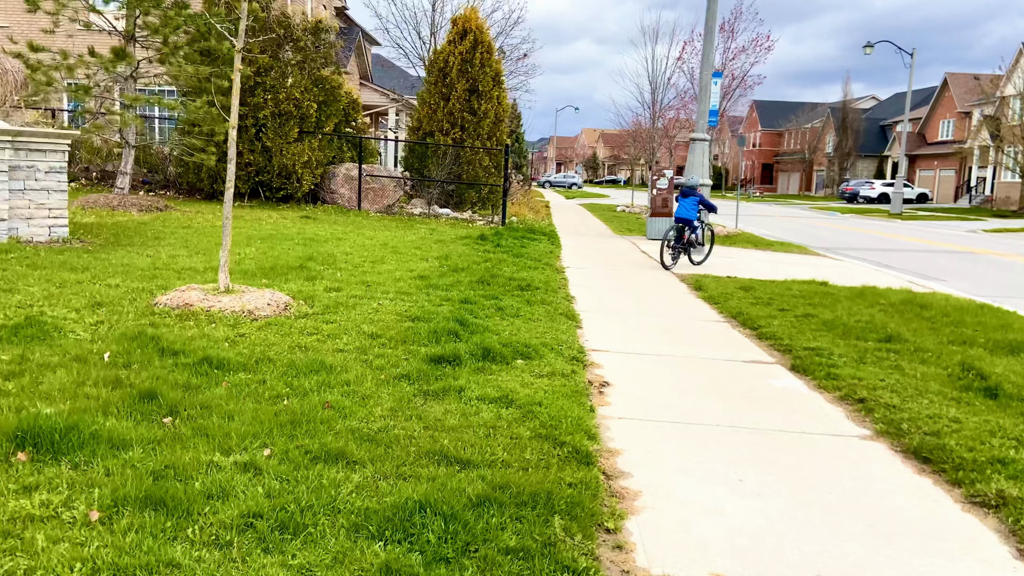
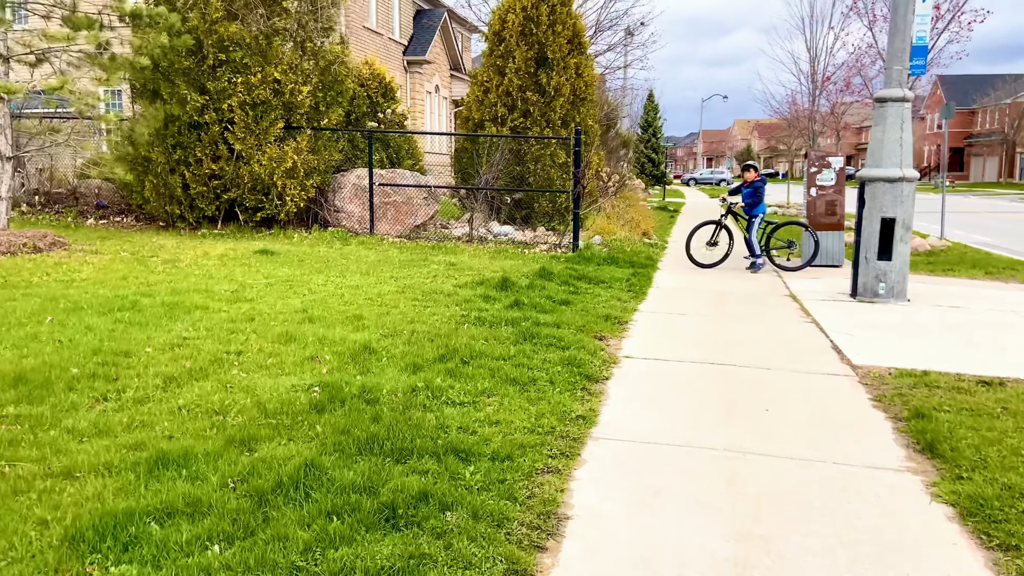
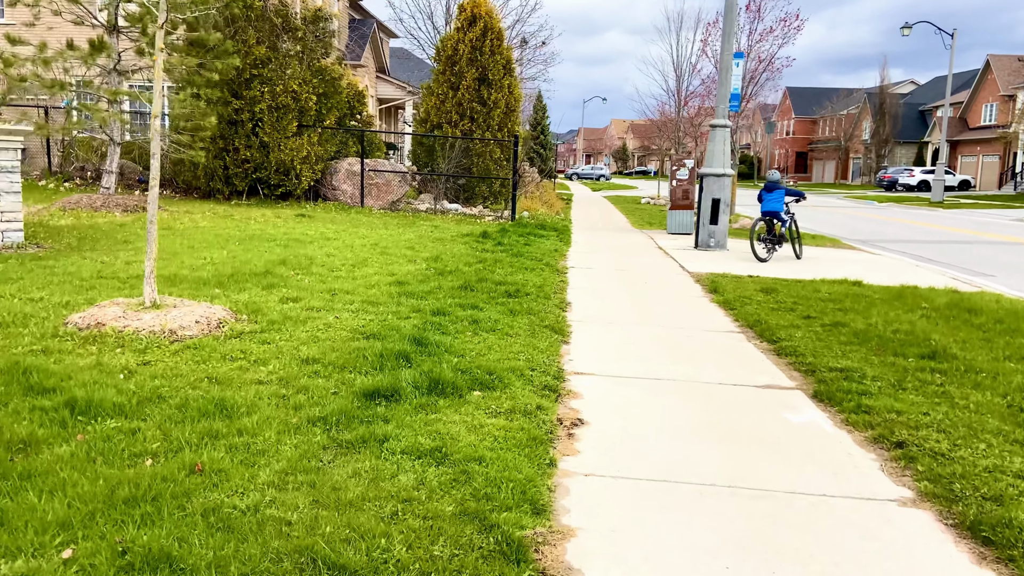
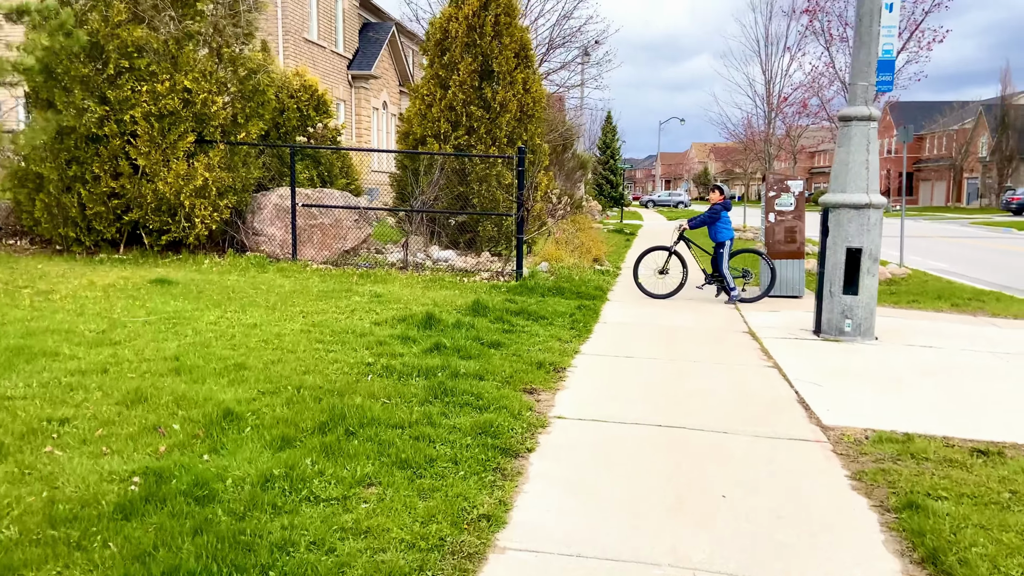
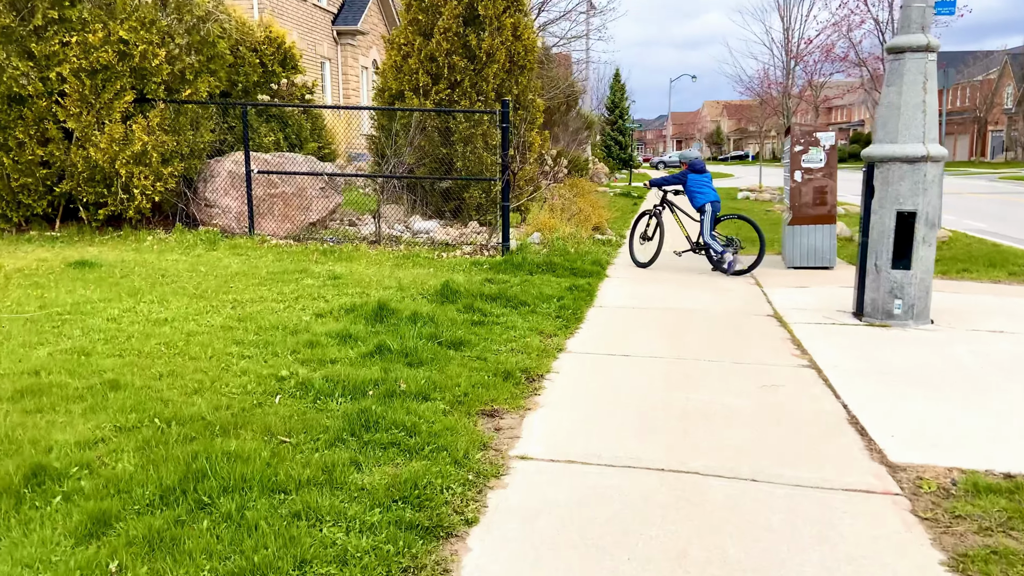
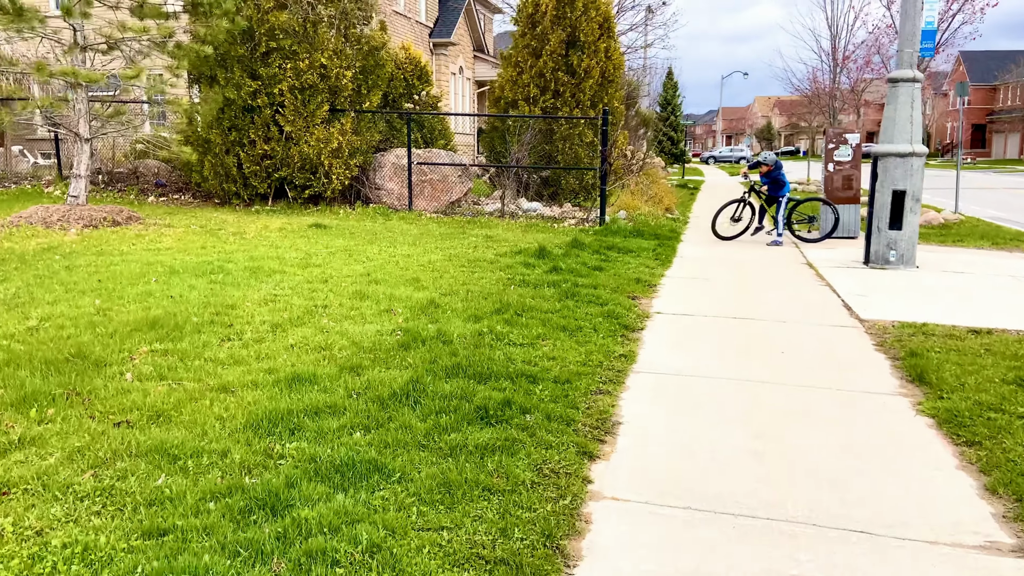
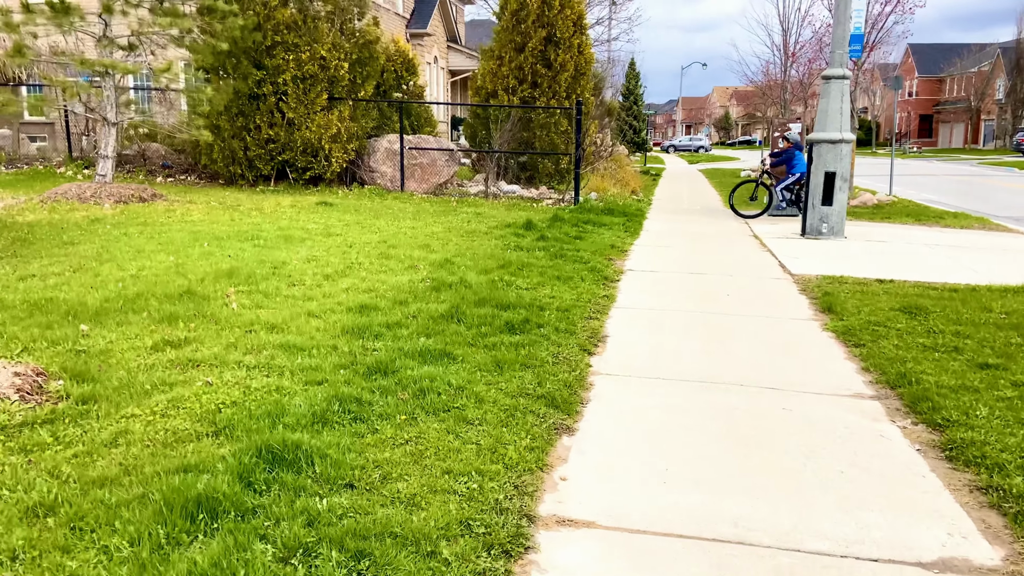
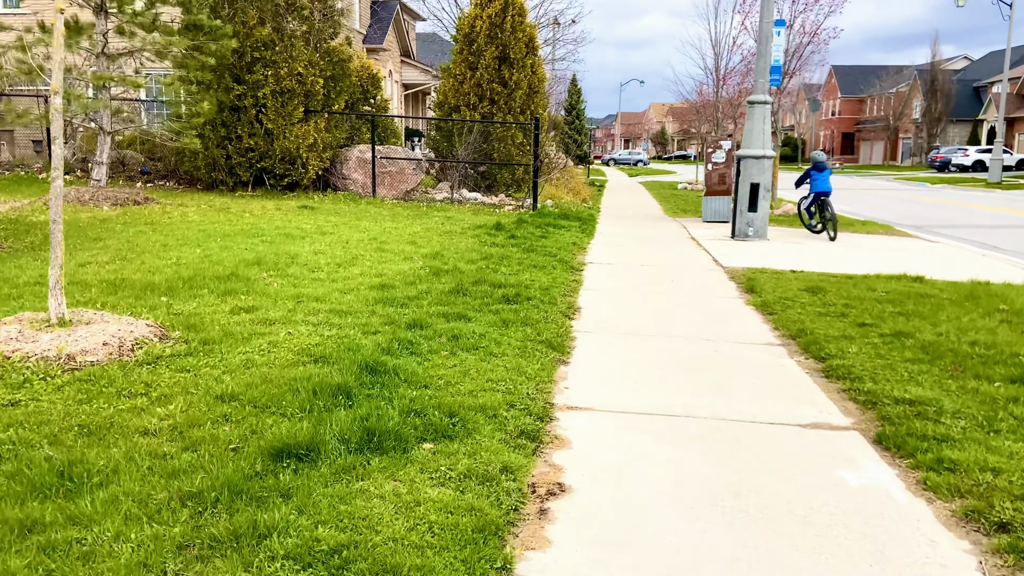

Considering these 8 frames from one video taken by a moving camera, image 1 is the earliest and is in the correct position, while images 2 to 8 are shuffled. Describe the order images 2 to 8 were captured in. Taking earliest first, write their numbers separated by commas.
3, 8, 7, 6, 2, 4, 5
